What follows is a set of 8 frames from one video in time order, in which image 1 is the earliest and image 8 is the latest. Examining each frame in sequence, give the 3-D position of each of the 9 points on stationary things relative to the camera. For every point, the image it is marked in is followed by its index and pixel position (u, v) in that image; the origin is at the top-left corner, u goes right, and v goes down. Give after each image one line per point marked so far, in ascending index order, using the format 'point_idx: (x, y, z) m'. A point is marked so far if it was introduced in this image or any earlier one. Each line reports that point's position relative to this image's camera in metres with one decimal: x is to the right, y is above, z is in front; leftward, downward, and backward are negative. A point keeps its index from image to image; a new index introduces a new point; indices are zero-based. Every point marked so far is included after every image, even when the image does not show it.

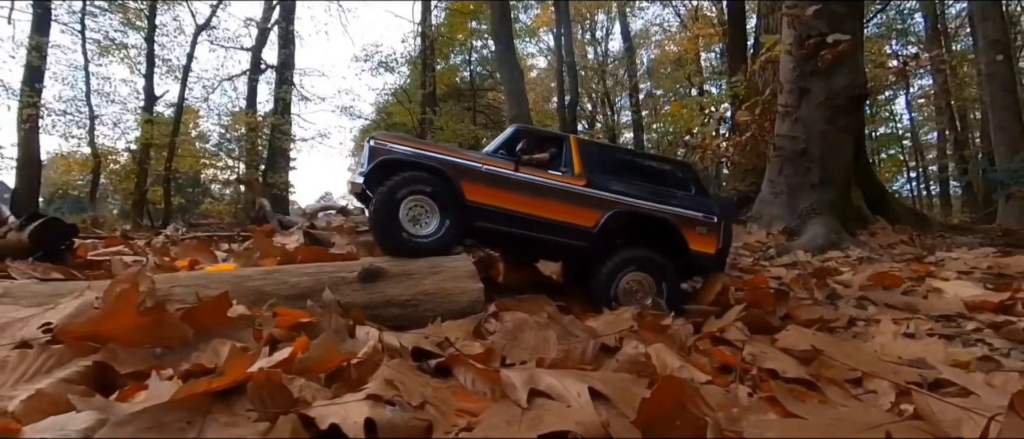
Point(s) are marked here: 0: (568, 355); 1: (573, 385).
0: (+0.3, -0.7, +2.5) m
1: (+0.3, -0.7, +2.0) m
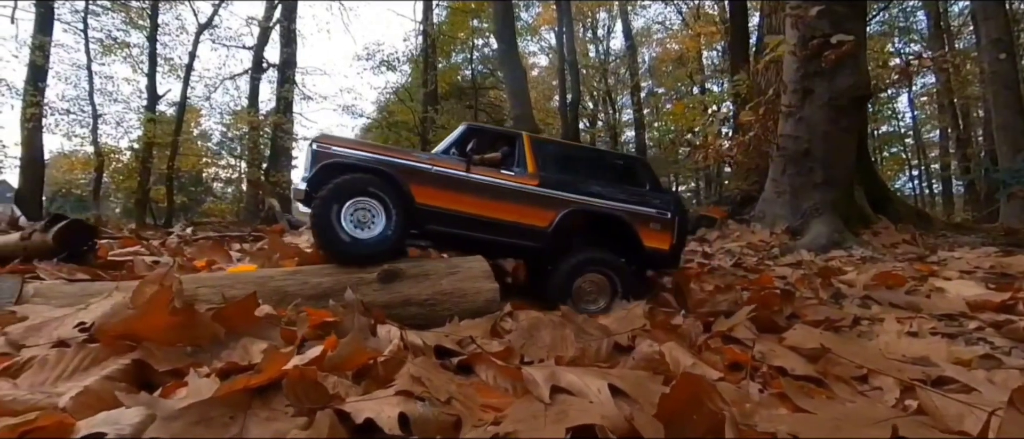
0: (+0.4, -0.7, +2.6) m
1: (+0.4, -0.7, +2.1) m
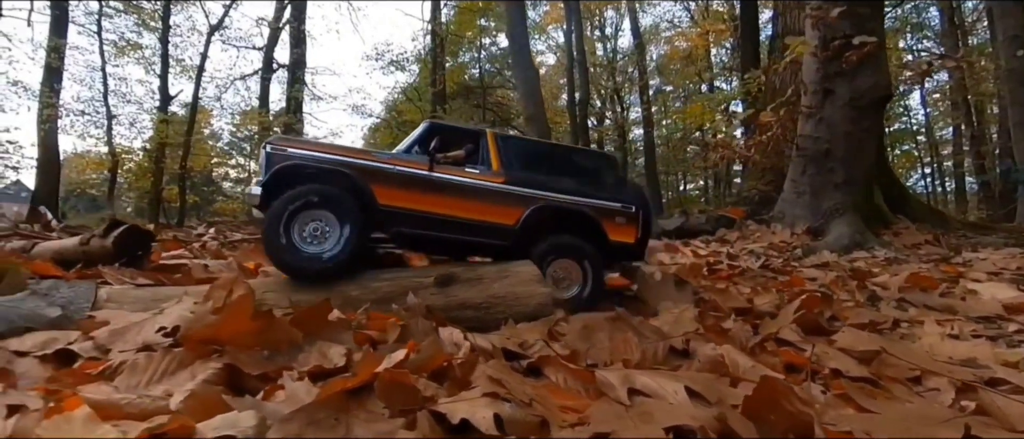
0: (+0.8, -0.8, +2.7) m
1: (+0.7, -0.8, +2.2) m
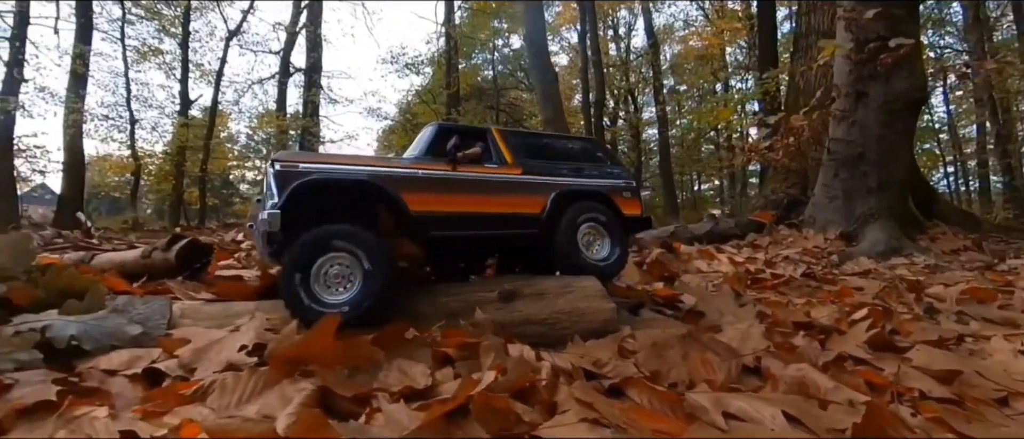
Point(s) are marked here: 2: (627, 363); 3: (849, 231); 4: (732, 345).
0: (+1.2, -0.9, +2.7) m
1: (+1.2, -0.9, +2.2) m
2: (+0.7, -0.9, +2.9) m
3: (+7.0, -0.2, +10.0) m
4: (+1.5, -0.8, +3.2) m
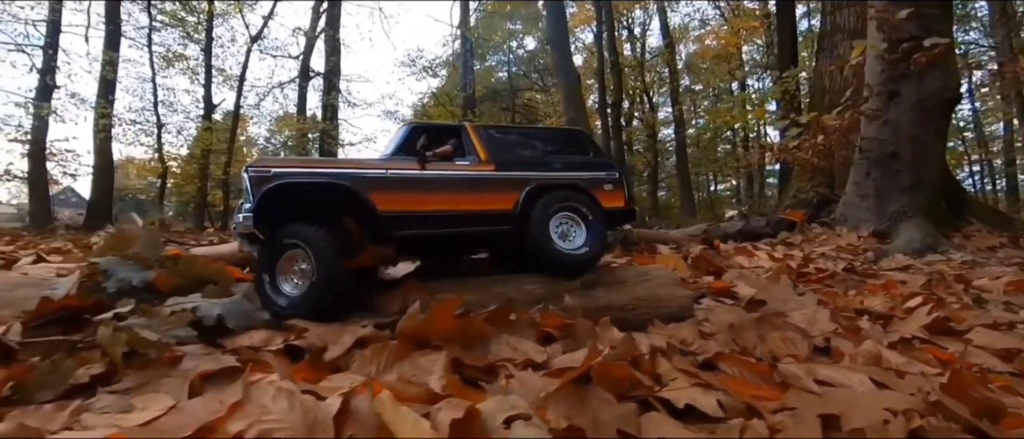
0: (+1.8, -0.8, +3.0) m
1: (+1.8, -0.8, +2.5) m
2: (+1.3, -0.8, +3.2) m
3: (+7.8, -0.2, +10.2) m
4: (+2.1, -0.8, +3.5) m
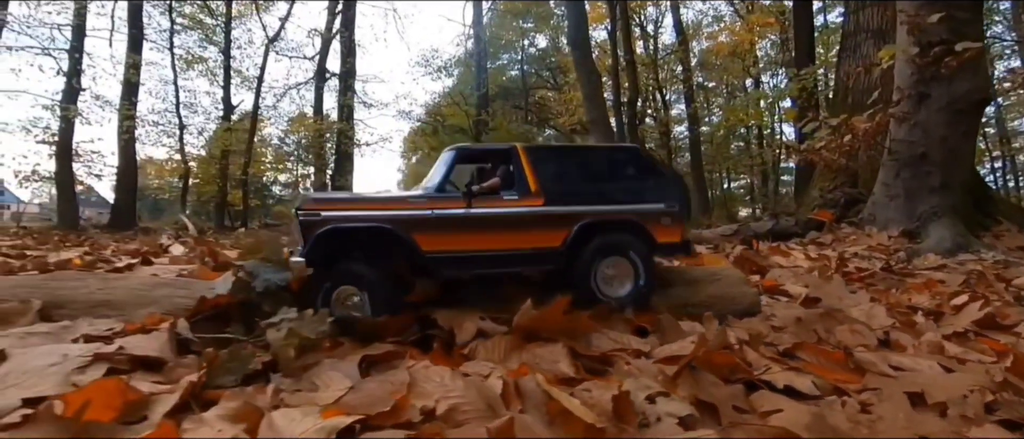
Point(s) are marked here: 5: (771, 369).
0: (+2.5, -0.9, +3.4) m
1: (+2.5, -0.9, +2.9) m
2: (+2.0, -0.9, +3.6) m
3: (+8.7, -0.2, +10.5) m
4: (+2.8, -0.8, +3.9) m
5: (+1.5, -0.9, +2.9) m
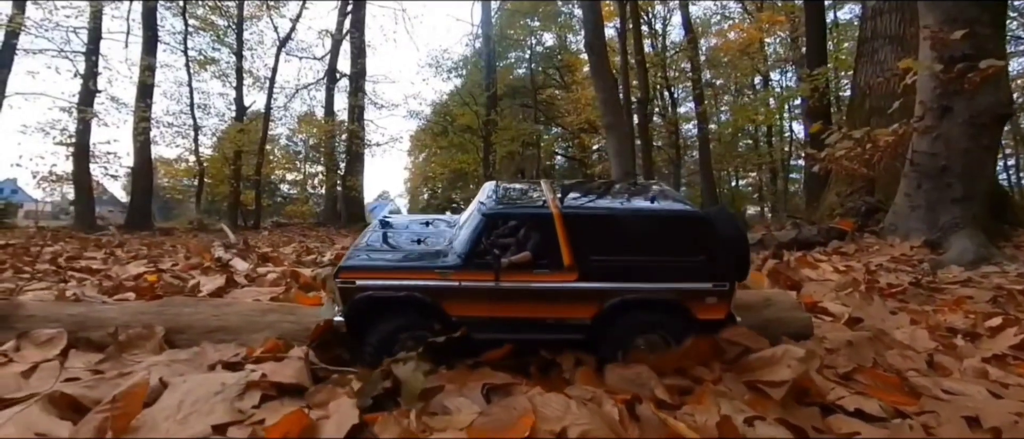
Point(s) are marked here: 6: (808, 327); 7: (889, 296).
0: (+3.2, -1.2, +3.8) m
1: (+3.1, -1.2, +3.3) m
2: (+2.7, -1.1, +4.0) m
3: (+9.4, -0.5, +10.8) m
4: (+3.5, -1.1, +4.3) m
5: (+2.2, -1.2, +3.3) m
6: (+2.7, -1.0, +4.6) m
7: (+5.1, -1.0, +6.6) m
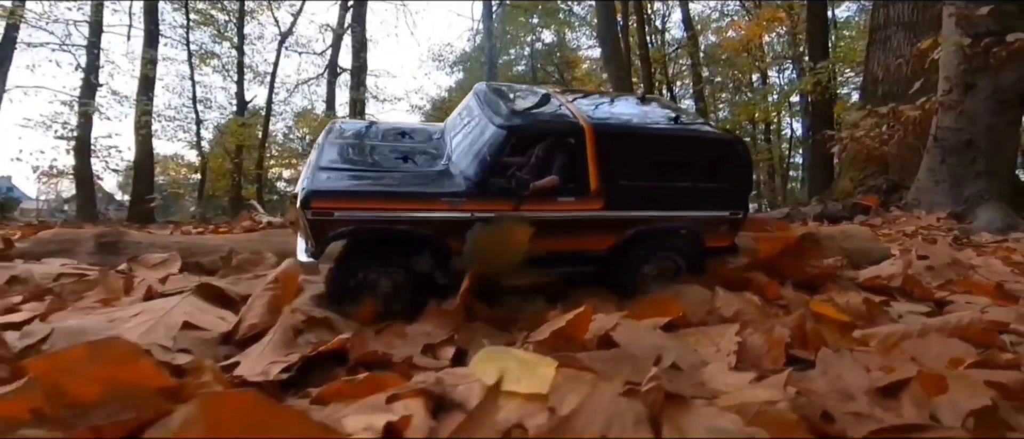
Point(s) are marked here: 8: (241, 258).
0: (+4.1, -0.5, +4.0) m
1: (+4.0, -0.5, +3.5) m
2: (+3.6, -0.5, +4.2) m
3: (+10.3, +0.2, +11.0) m
4: (+4.4, -0.5, +4.5) m
5: (+3.1, -0.5, +3.5) m
6: (+3.6, -0.4, +4.8) m
7: (+6.0, -0.4, +6.8) m
8: (-2.5, -0.4, +4.4) m
